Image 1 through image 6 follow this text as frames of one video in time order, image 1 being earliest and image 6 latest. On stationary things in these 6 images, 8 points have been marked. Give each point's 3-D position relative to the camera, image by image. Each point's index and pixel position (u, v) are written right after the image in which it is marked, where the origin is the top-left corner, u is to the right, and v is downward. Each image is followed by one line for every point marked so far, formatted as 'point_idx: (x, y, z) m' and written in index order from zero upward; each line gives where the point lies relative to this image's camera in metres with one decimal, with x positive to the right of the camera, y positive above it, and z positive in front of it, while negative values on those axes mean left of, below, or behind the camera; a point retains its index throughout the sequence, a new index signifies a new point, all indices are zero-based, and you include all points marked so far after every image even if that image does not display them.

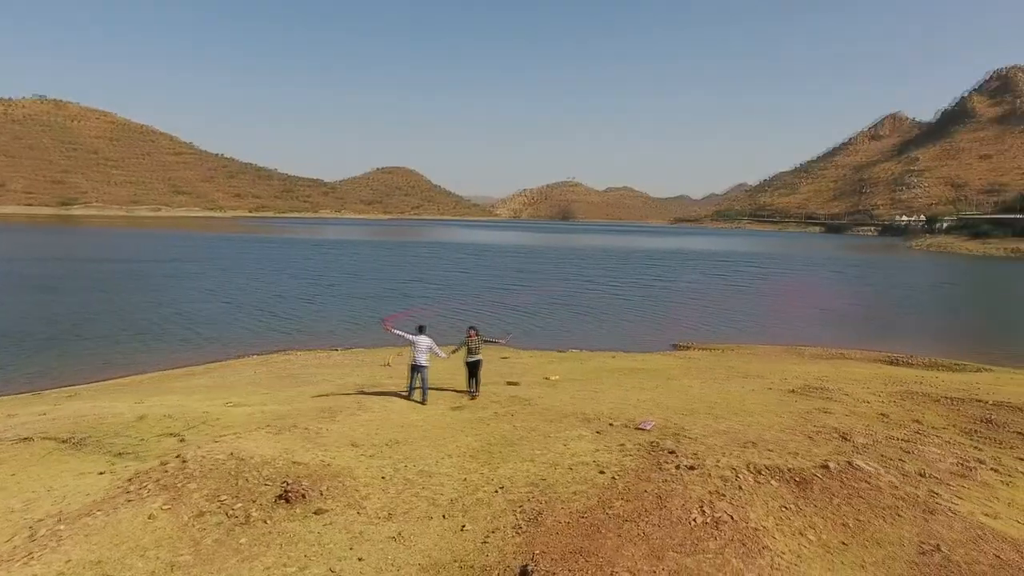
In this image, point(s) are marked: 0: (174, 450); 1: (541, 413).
0: (-4.7, -2.3, +9.6) m
1: (+0.5, -2.0, +11.2) m
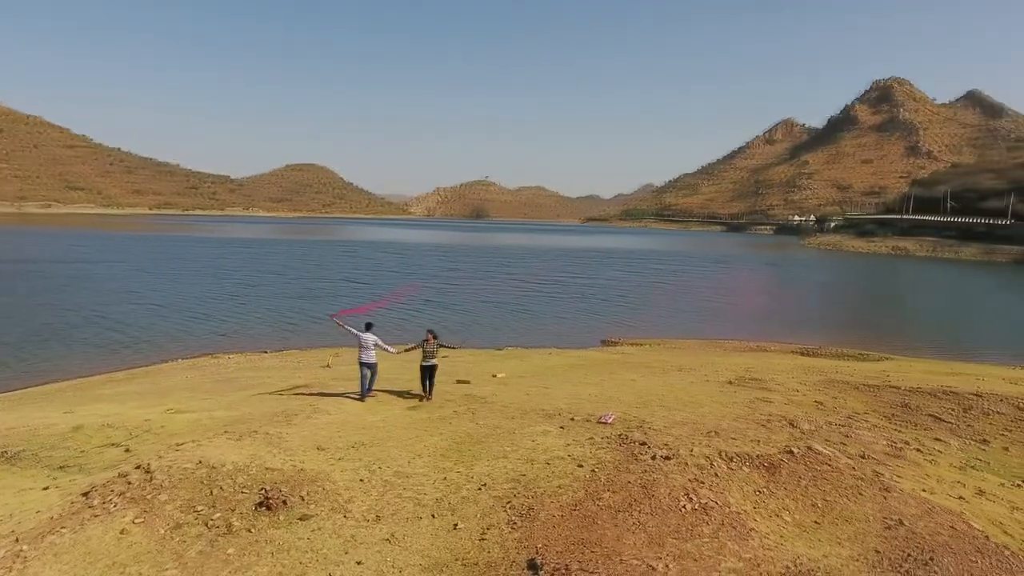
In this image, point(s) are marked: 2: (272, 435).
0: (-5.2, -2.3, +9.1) m
1: (-0.1, -2.0, +11.3) m
2: (-3.3, -2.0, +9.4) m
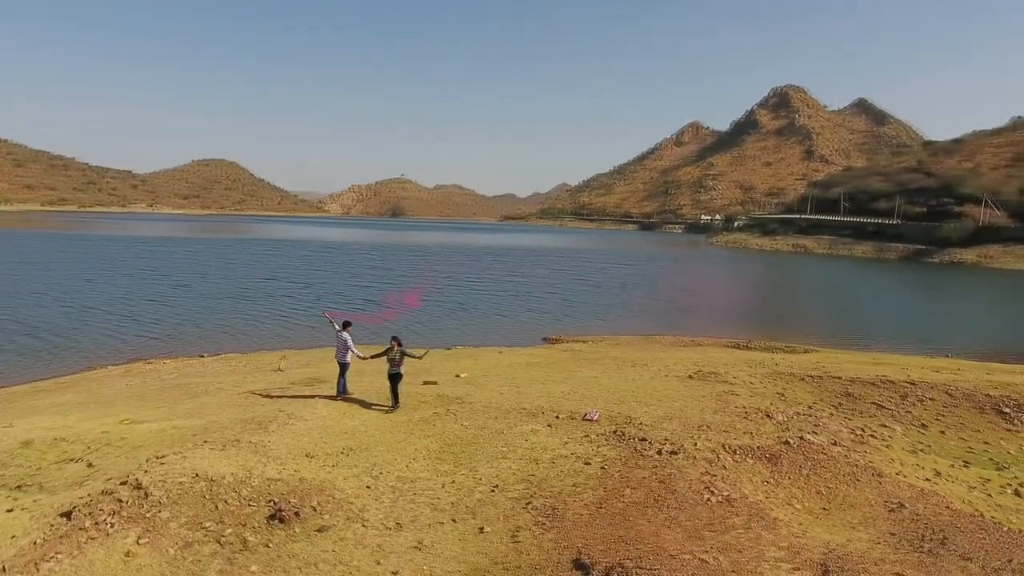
0: (-5.2, -2.3, +8.4) m
1: (-0.4, -2.0, +11.2) m
2: (-3.3, -2.0, +8.9) m
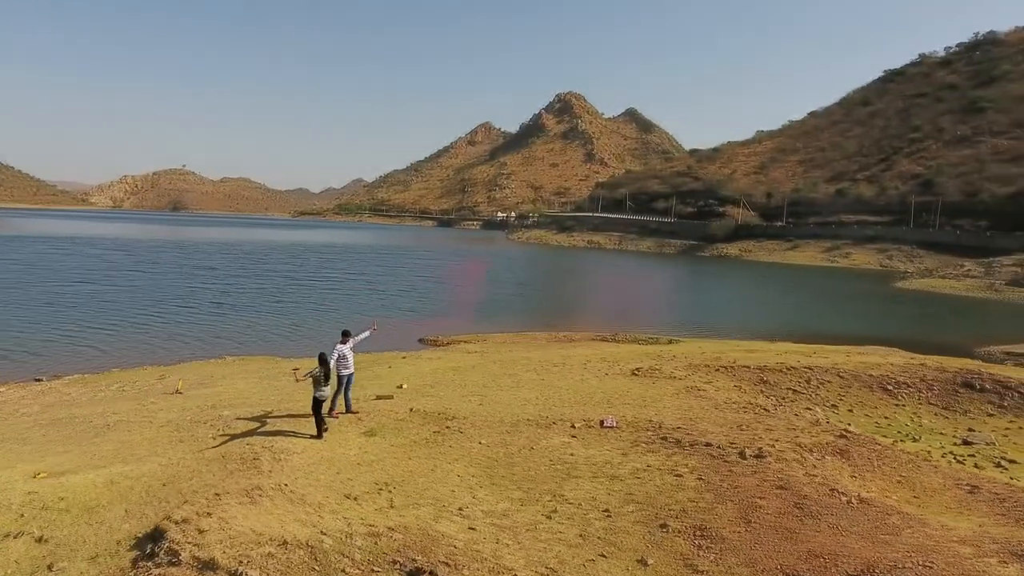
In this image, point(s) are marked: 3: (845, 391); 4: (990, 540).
0: (-4.2, -2.5, +6.3) m
1: (-0.4, -2.0, +10.3) m
2: (-2.5, -2.1, +7.3) m
3: (+7.7, -2.4, +16.0) m
4: (+4.1, -2.2, +6.0) m
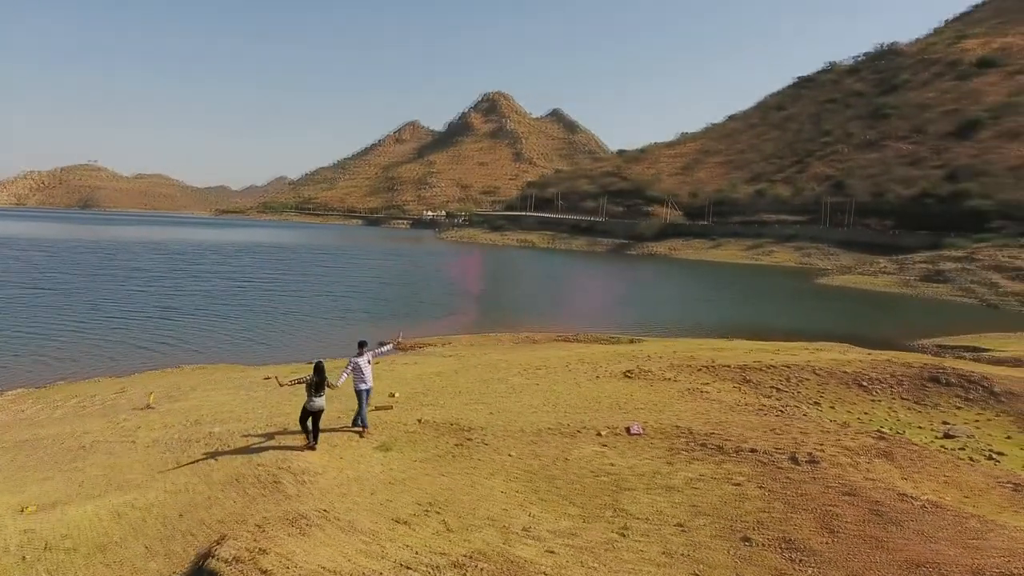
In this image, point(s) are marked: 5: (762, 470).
0: (-3.4, -2.6, +5.6) m
1: (-0.1, -2.1, +9.9) m
2: (-1.9, -2.2, +6.7) m
3: (+7.4, -2.4, +16.4) m
4: (+4.8, -2.2, +6.0) m
5: (+2.8, -2.0, +7.6) m
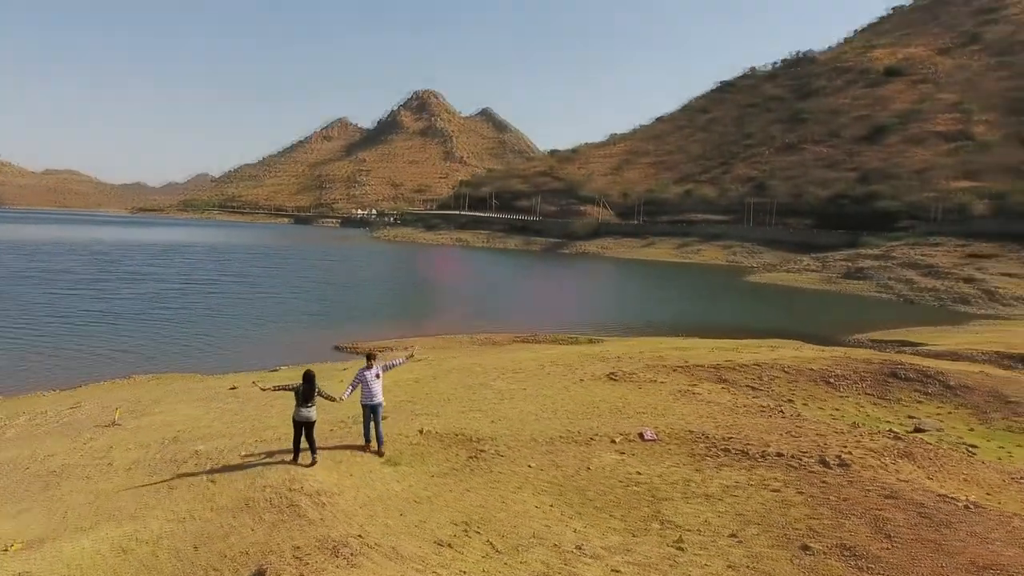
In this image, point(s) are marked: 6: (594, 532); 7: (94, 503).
0: (-2.8, -2.7, +5.0) m
1: (0.0, -2.2, +9.7) m
2: (-1.4, -2.3, +6.3) m
3: (+6.9, -2.4, +16.8) m
4: (+5.3, -2.2, +6.2) m
5: (+3.1, -2.1, +7.6) m
6: (+0.7, -2.4, +6.7) m
7: (-5.0, -2.5, +8.1) m
